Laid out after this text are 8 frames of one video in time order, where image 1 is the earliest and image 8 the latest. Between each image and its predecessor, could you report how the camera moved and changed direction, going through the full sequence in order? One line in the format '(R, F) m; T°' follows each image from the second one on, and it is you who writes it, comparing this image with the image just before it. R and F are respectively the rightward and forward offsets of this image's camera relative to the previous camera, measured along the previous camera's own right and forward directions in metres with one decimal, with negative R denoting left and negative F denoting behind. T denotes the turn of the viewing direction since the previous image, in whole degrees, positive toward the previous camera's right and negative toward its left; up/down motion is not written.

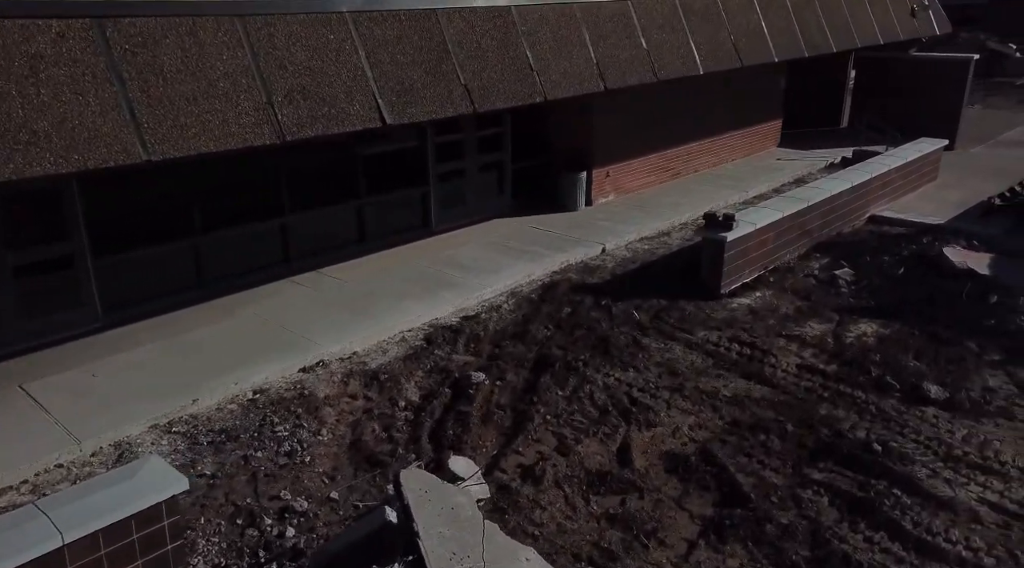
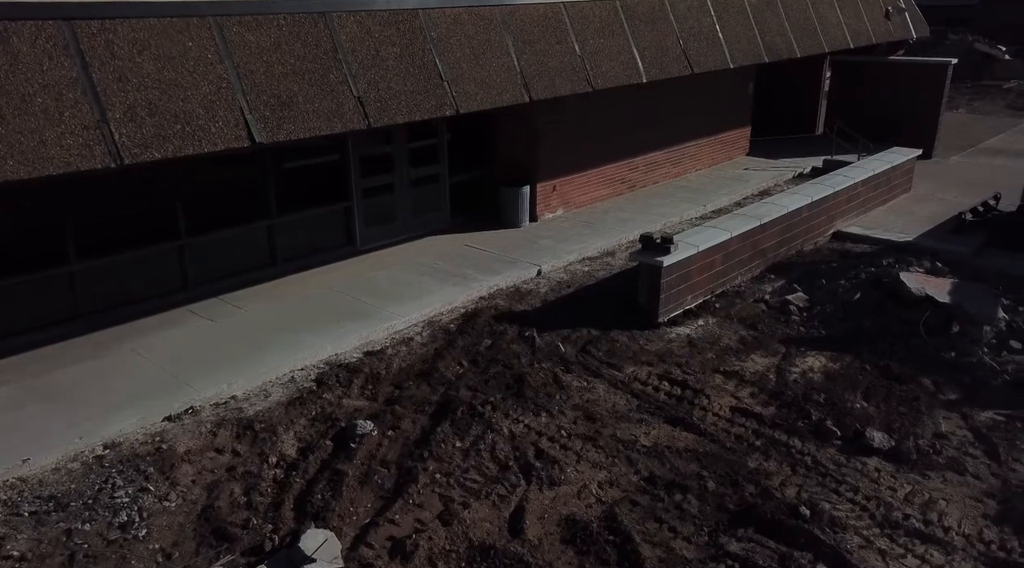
(+0.8, +0.8) m; 0°
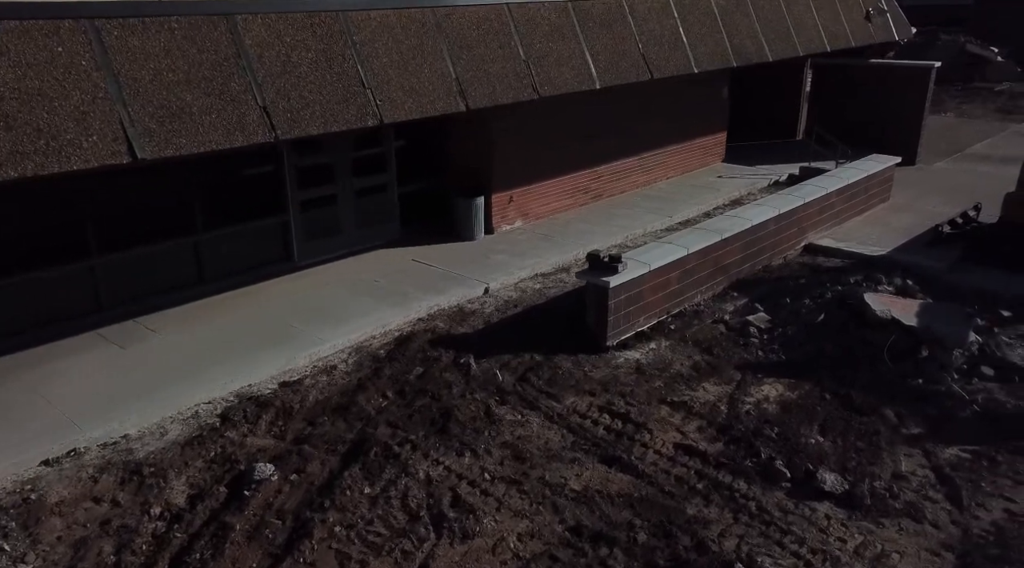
(+0.6, +0.6) m; 0°
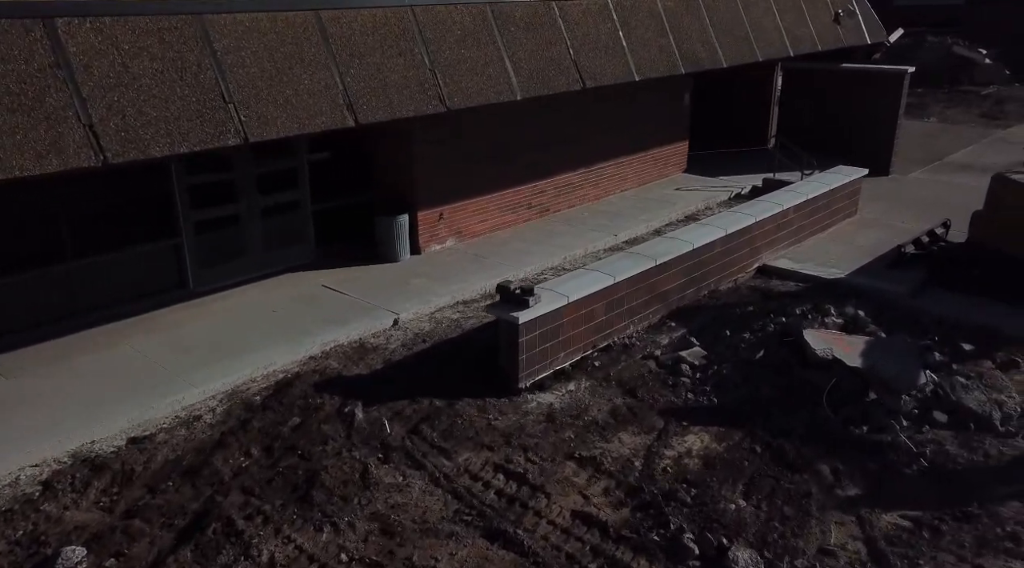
(+0.9, +0.9) m; 0°
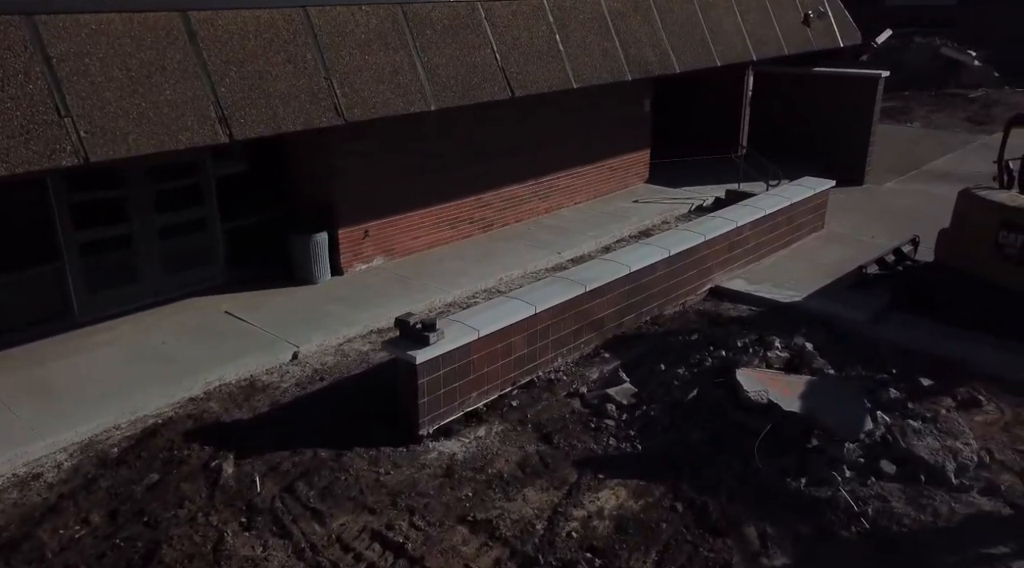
(+0.8, +0.8) m; 0°
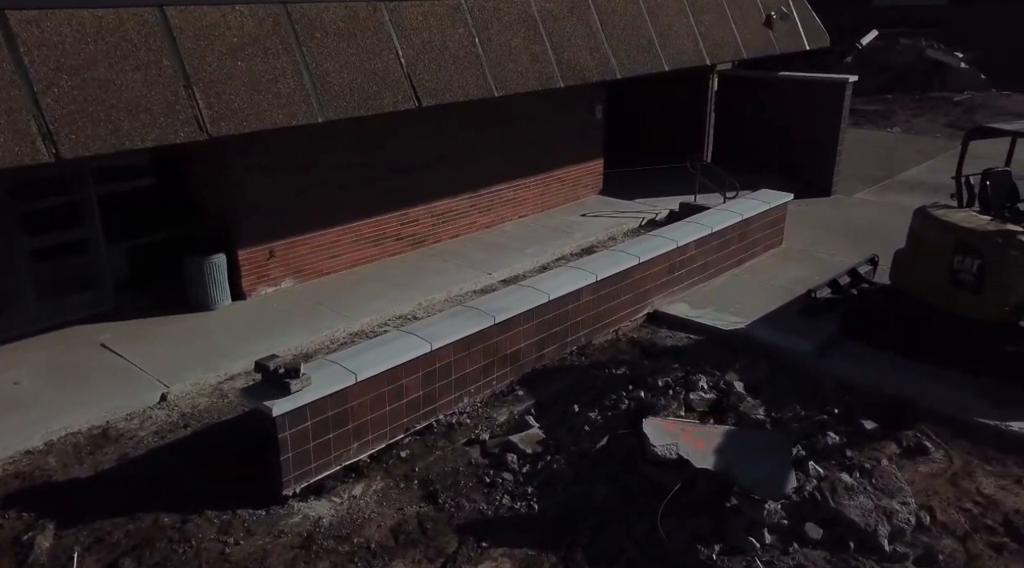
(+0.9, +0.8) m; 0°
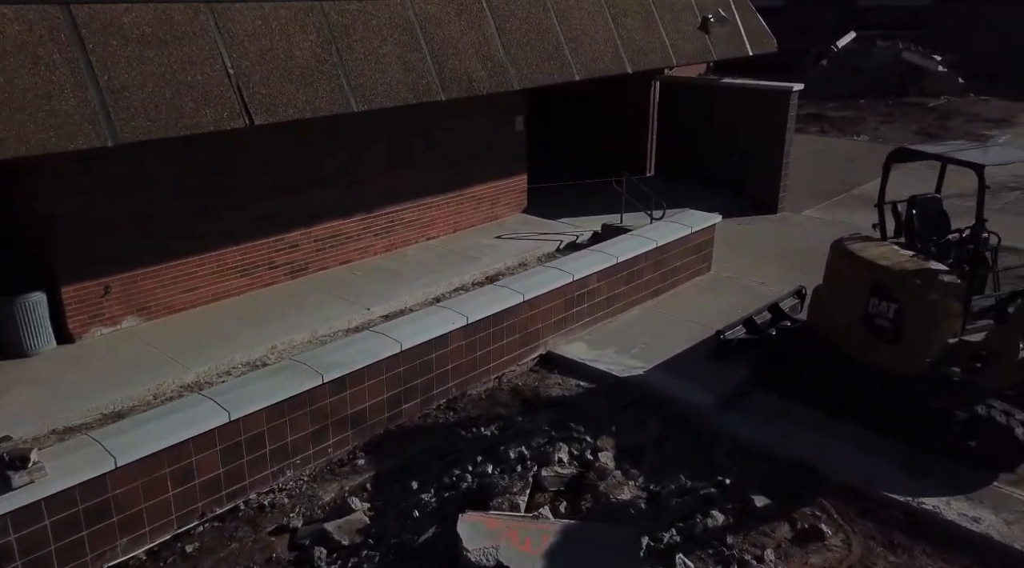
(+1.3, +1.1) m; +1°
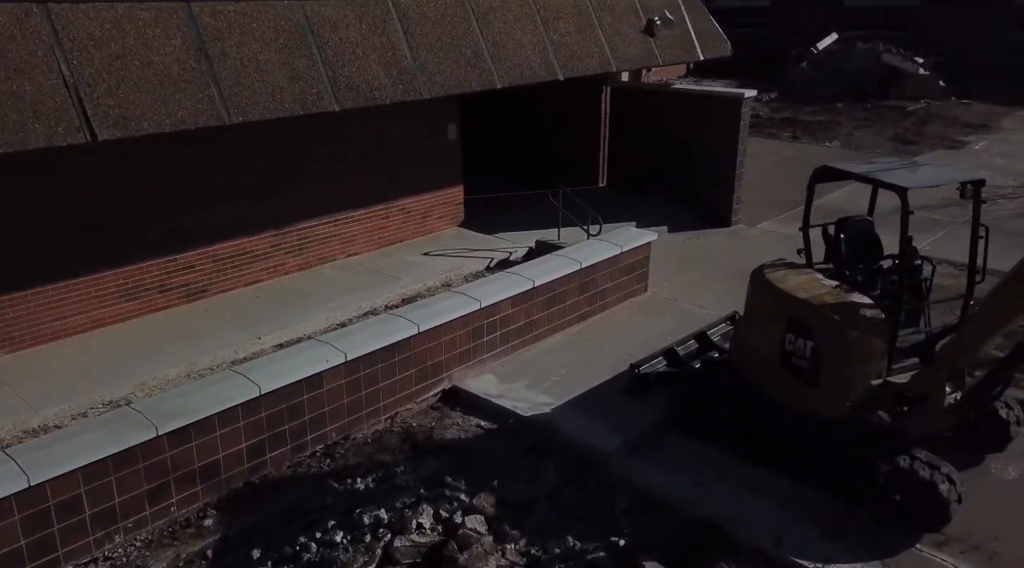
(+0.9, +0.7) m; +1°
